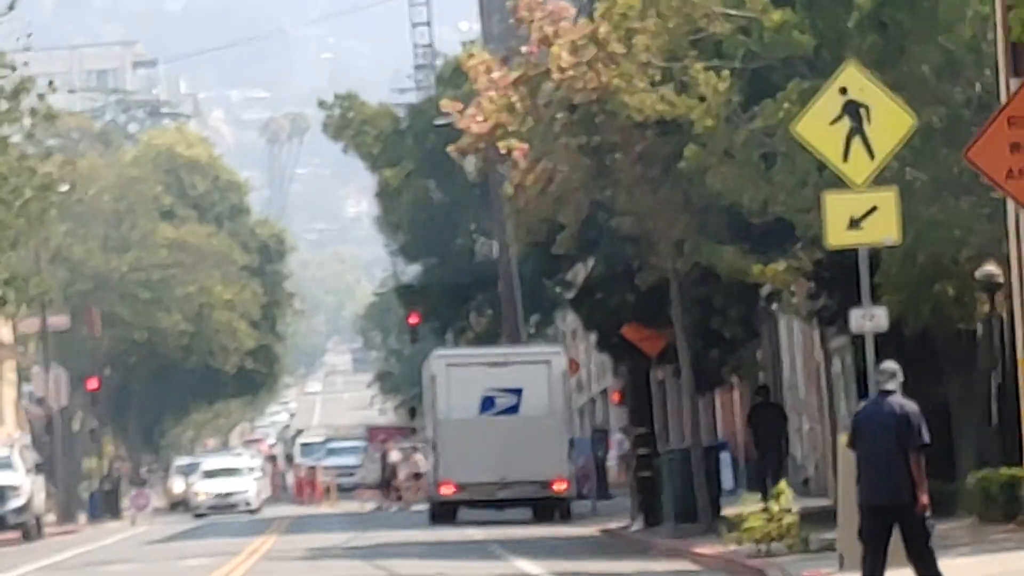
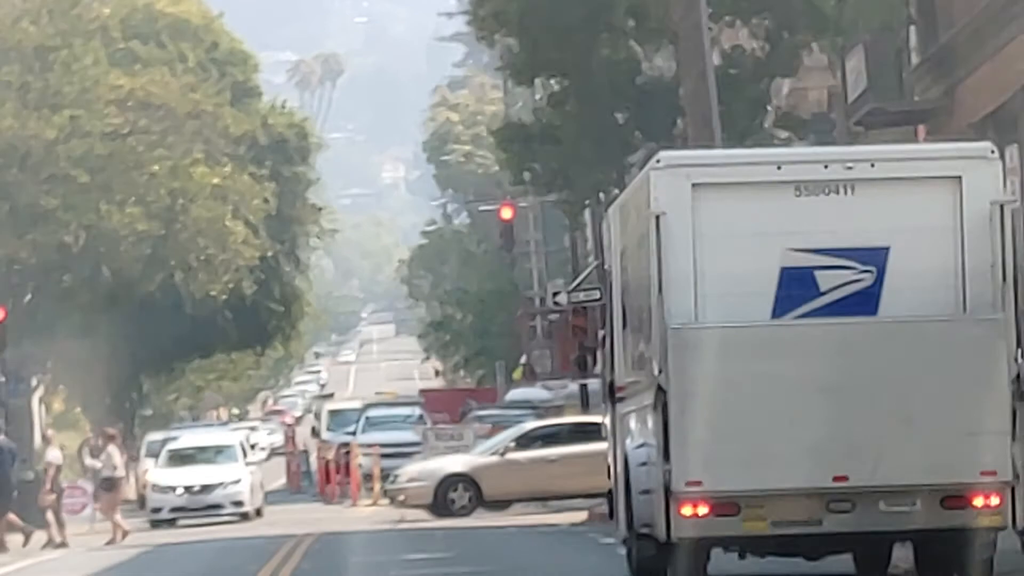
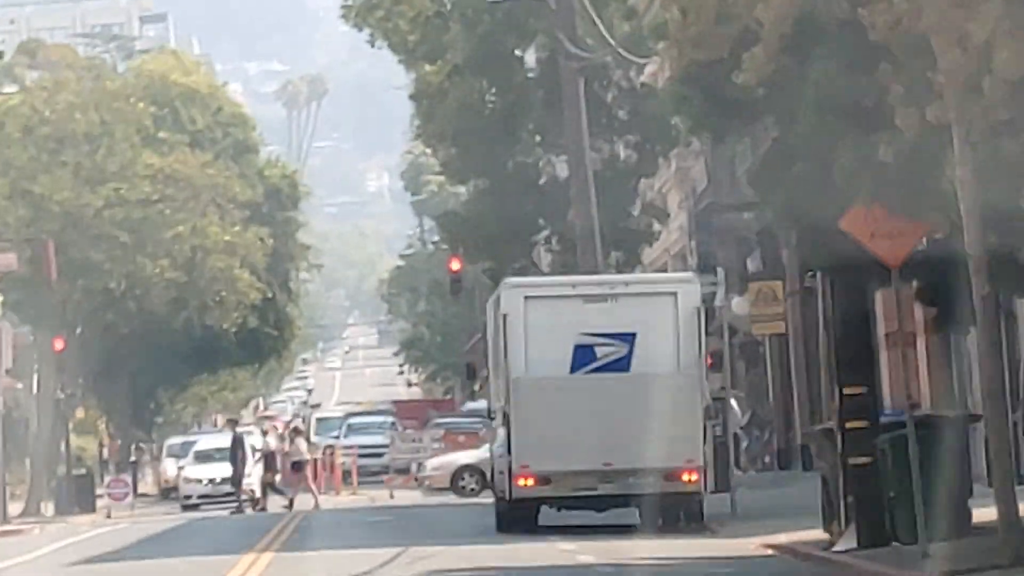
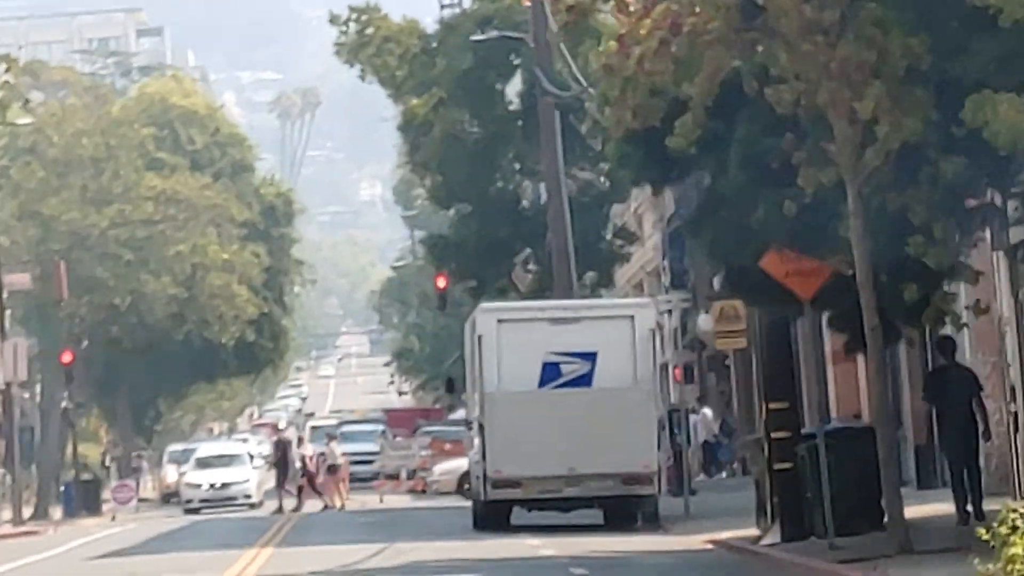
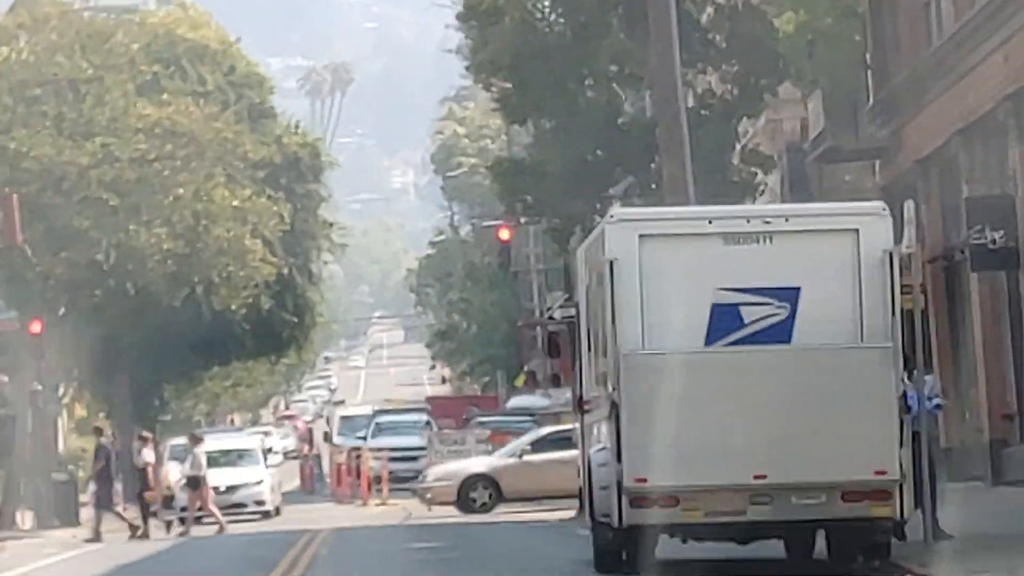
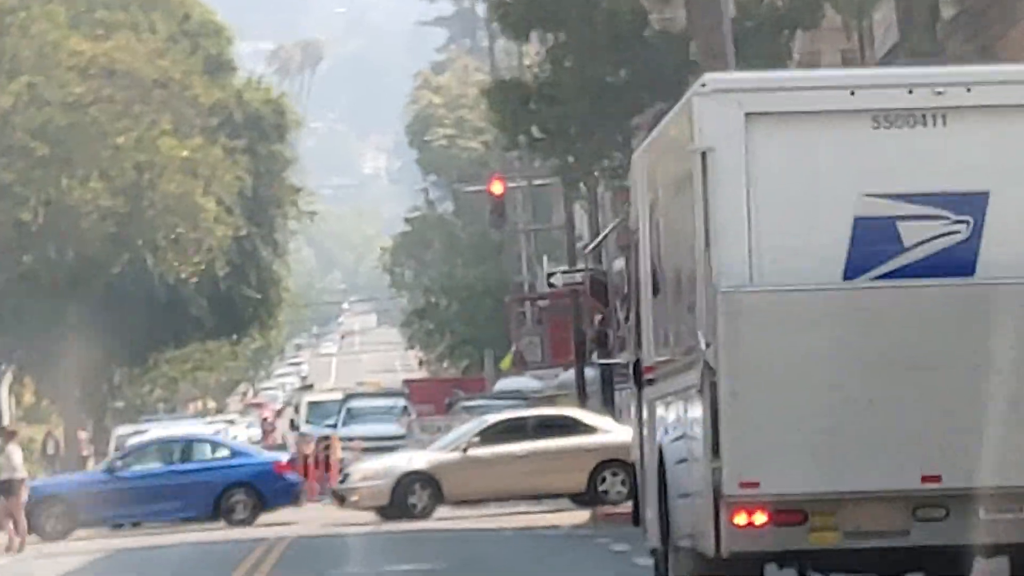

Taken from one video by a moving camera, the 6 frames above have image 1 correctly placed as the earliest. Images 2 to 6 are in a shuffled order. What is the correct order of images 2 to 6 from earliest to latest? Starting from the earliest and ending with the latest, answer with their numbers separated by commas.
4, 3, 5, 2, 6
